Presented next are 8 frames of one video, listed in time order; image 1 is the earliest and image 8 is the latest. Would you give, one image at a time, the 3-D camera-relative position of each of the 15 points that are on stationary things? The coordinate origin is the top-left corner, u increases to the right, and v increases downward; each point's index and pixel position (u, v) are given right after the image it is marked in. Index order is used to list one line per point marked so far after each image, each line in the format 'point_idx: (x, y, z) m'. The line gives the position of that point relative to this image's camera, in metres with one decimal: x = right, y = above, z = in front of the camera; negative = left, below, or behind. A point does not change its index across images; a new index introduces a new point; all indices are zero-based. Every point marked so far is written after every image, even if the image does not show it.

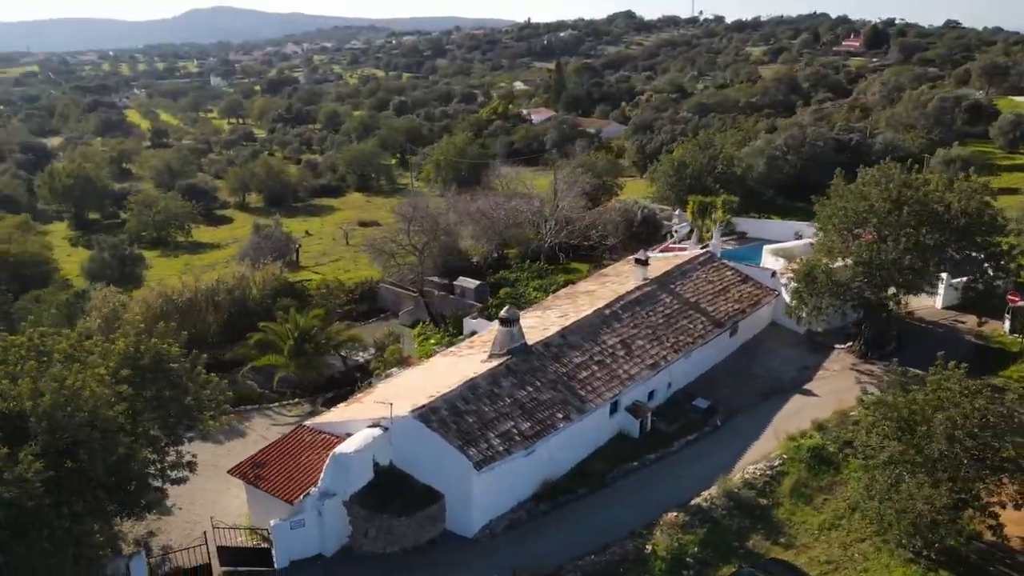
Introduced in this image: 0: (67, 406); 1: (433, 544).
0: (-8.9, -2.4, +14.3) m
1: (-1.9, -6.1, +17.5) m
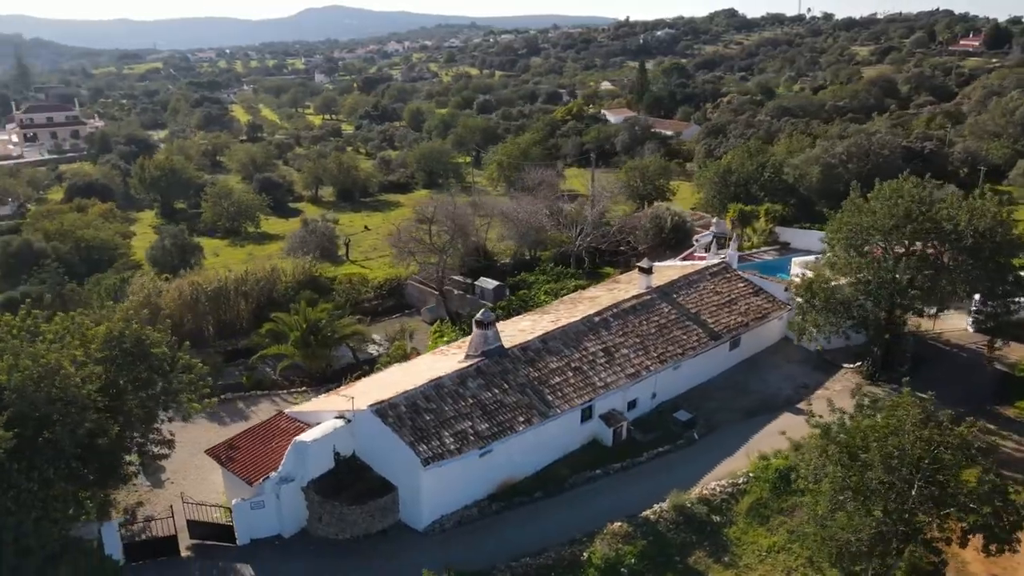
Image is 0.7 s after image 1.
0: (-10.4, -2.2, +15.8) m
1: (-3.2, -6.2, +18.3) m
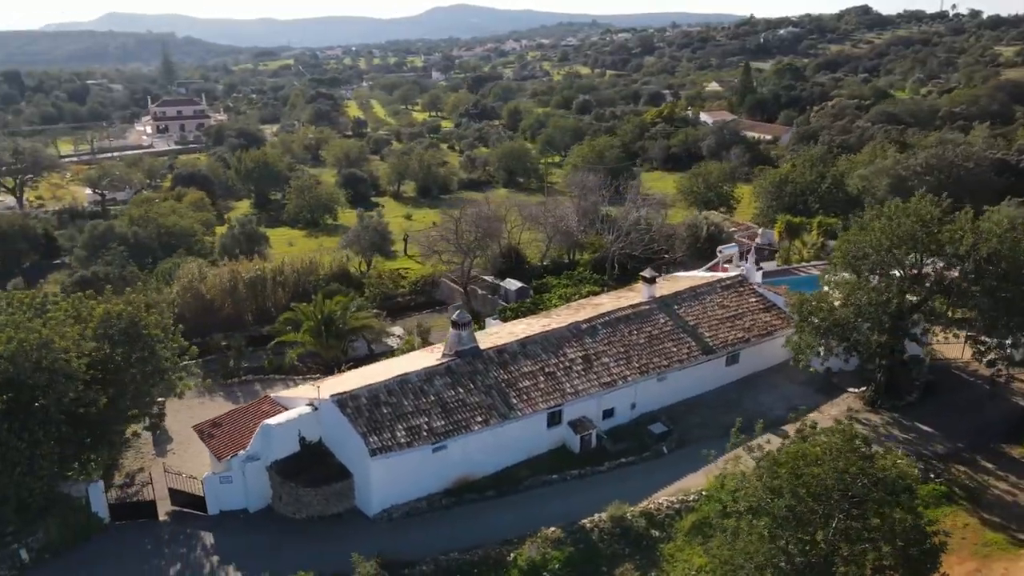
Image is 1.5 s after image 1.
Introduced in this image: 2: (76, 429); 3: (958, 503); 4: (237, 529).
0: (-11.9, -1.7, +17.9) m
1: (-4.6, -6.1, +19.4) m
2: (-11.3, -3.6, +19.0) m
3: (+11.4, -5.5, +18.8) m
4: (-7.2, -6.3, +19.3) m
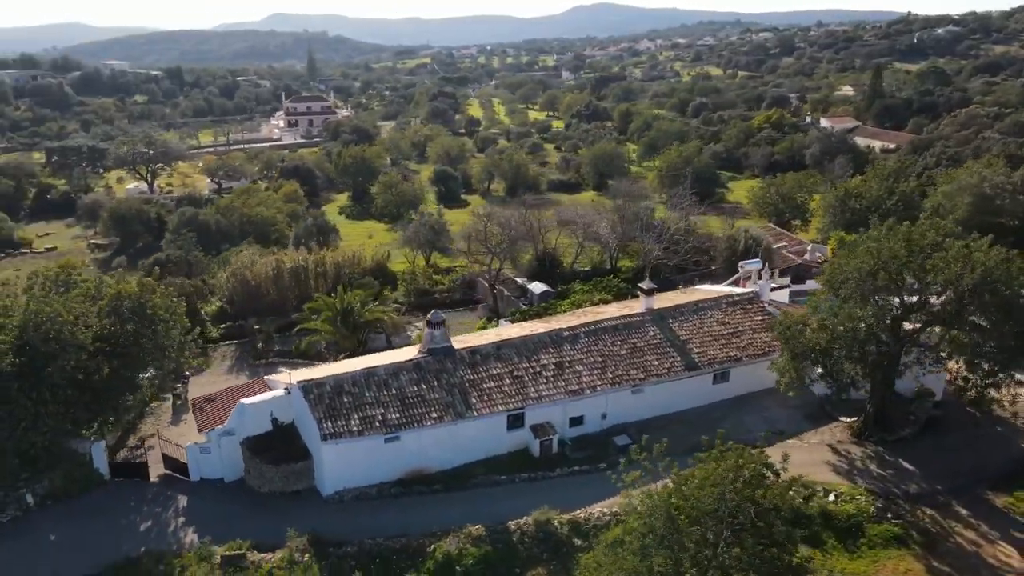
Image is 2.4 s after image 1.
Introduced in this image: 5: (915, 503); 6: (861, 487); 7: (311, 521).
0: (-13.3, -1.1, +20.6) m
1: (-6.2, -5.9, +20.9) m
2: (-12.7, -3.1, +21.6) m
3: (+9.6, -6.3, +17.6) m
4: (-8.8, -6.0, +21.2) m
5: (+10.5, -5.6, +19.1) m
6: (+9.4, -5.4, +19.7) m
7: (-5.5, -6.3, +19.8) m
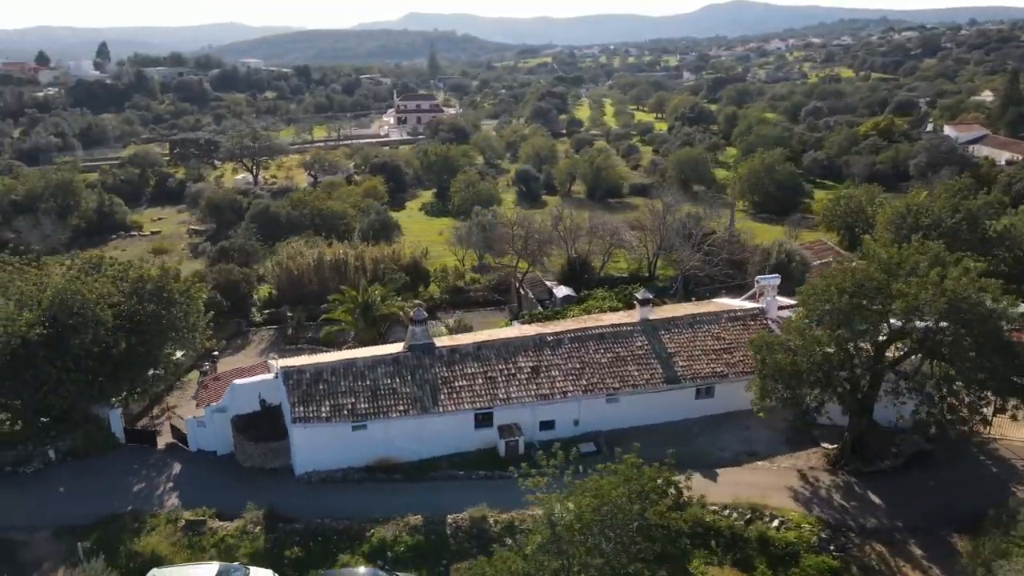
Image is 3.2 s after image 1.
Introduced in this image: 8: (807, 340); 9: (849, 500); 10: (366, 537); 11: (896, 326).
0: (-14.2, -0.5, +23.3) m
1: (-7.4, -5.7, +22.5) m
2: (-13.5, -2.5, +24.1) m
3: (+7.7, -6.8, +17.0) m
4: (-9.9, -5.6, +23.3) m
5: (+8.9, -6.3, +18.3) m
6: (+7.8, -5.9, +19.0) m
7: (-6.9, -6.1, +21.4) m
8: (+8.0, -1.4, +19.7) m
9: (+9.1, -5.7, +19.7) m
10: (-3.8, -6.4, +18.8) m
11: (+10.1, -1.0, +19.1) m
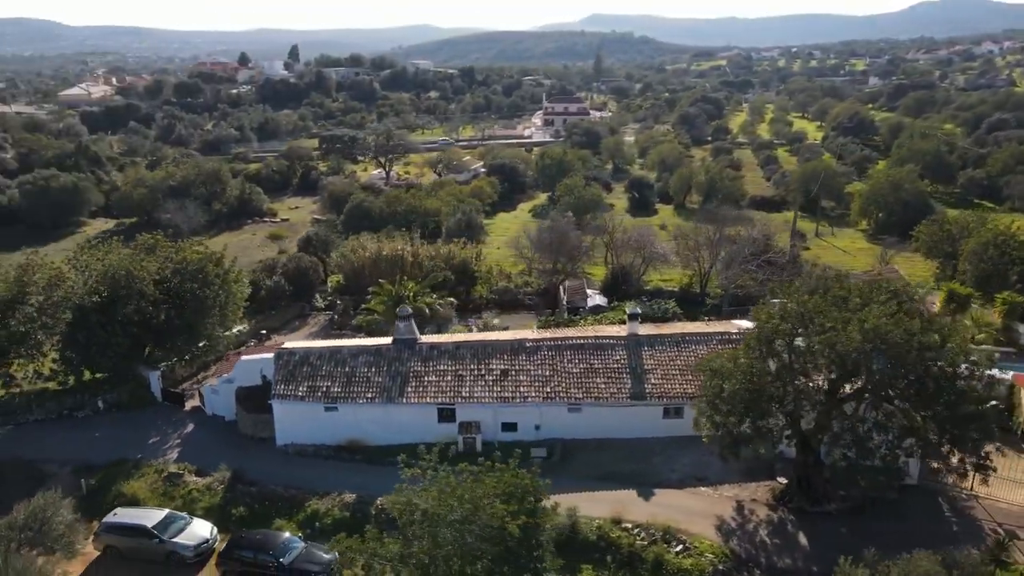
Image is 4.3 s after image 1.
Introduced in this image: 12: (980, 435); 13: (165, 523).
0: (-14.8, +0.4, +27.4) m
1: (-8.7, -5.3, +25.2) m
2: (-14.1, -1.7, +28.1) m
3: (+4.8, -7.5, +16.6) m
4: (-10.9, -5.1, +26.4) m
5: (+6.3, -7.0, +17.6) m
6: (+5.4, -6.6, +18.6) m
7: (-8.4, -5.7, +23.9) m
8: (+6.1, -2.1, +19.2) m
9: (+6.8, -6.5, +19.0) m
10: (-6.0, -6.2, +20.8) m
11: (+8.0, -1.8, +18.1) m
12: (+11.0, -3.5, +17.3) m
13: (-9.3, -6.3, +19.5) m
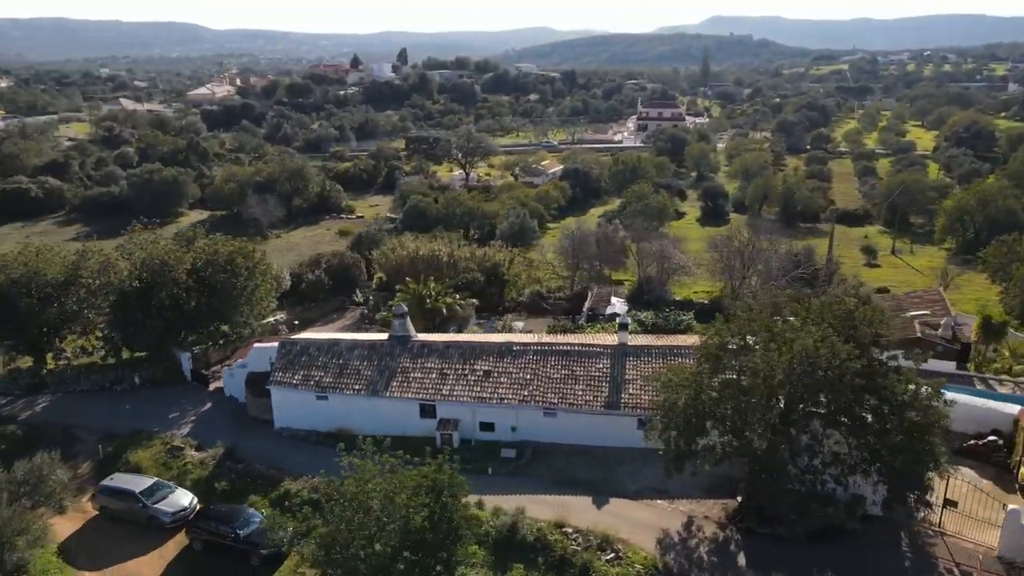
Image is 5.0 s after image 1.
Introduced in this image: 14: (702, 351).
0: (-14.7, +0.9, +30.1) m
1: (-9.2, -5.0, +27.1) m
2: (-14.0, -1.2, +30.7) m
3: (+2.8, -7.8, +16.7) m
4: (-11.3, -4.7, +28.6) m
5: (+4.4, -7.4, +17.6) m
6: (+3.7, -6.9, +18.6) m
7: (-9.2, -5.5, +25.8) m
8: (+4.7, -2.5, +19.2) m
9: (+5.2, -6.9, +18.9) m
10: (-7.2, -6.1, +22.4) m
11: (+6.5, -2.3, +17.8) m
12: (+9.3, -4.1, +16.6) m
13: (-10.6, -5.9, +21.5) m
14: (+5.3, -1.7, +19.0) m
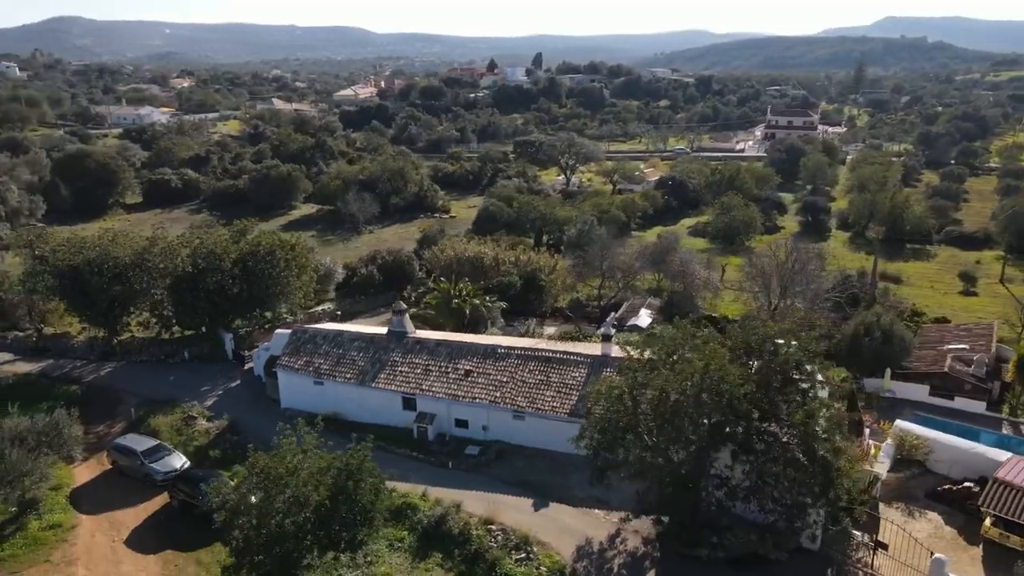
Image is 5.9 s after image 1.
0: (-14.2, +1.5, +33.6) m
1: (-9.6, -4.6, +29.7) m
2: (-13.5, -0.6, +34.1) m
3: (+0.2, -8.0, +17.4) m
4: (-11.4, -4.2, +31.6) m
5: (+2.0, -7.7, +17.9) m
6: (+1.5, -7.3, +19.1) m
7: (-9.8, -5.1, +28.4) m
8: (+2.8, -2.9, +19.4) m
9: (+3.0, -7.3, +19.0) m
10: (-8.5, -5.8, +24.7) m
11: (+4.3, -2.8, +17.8) m
12: (+6.7, -4.7, +16.1) m
13: (-12.1, -5.4, +24.4) m
14: (+3.4, -2.2, +19.2) m
